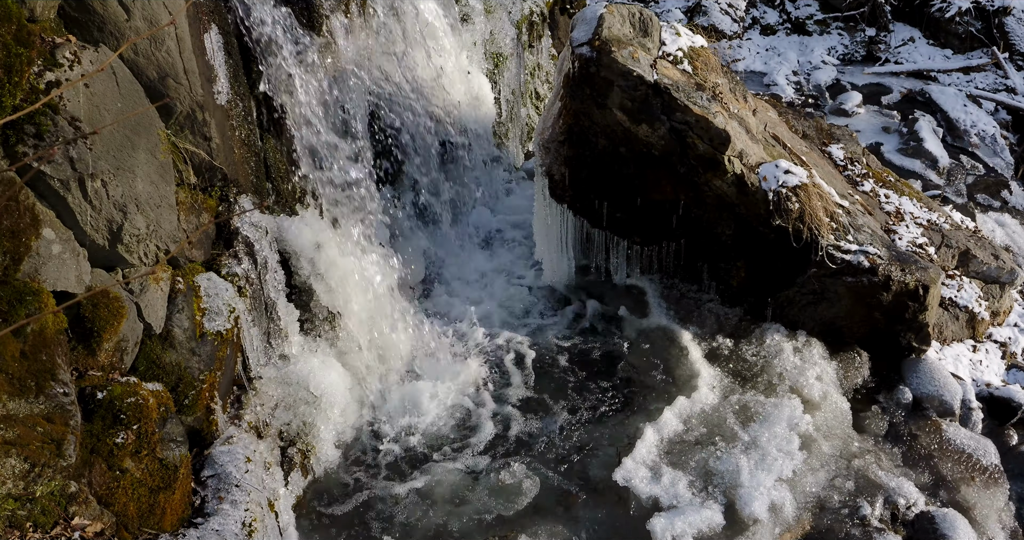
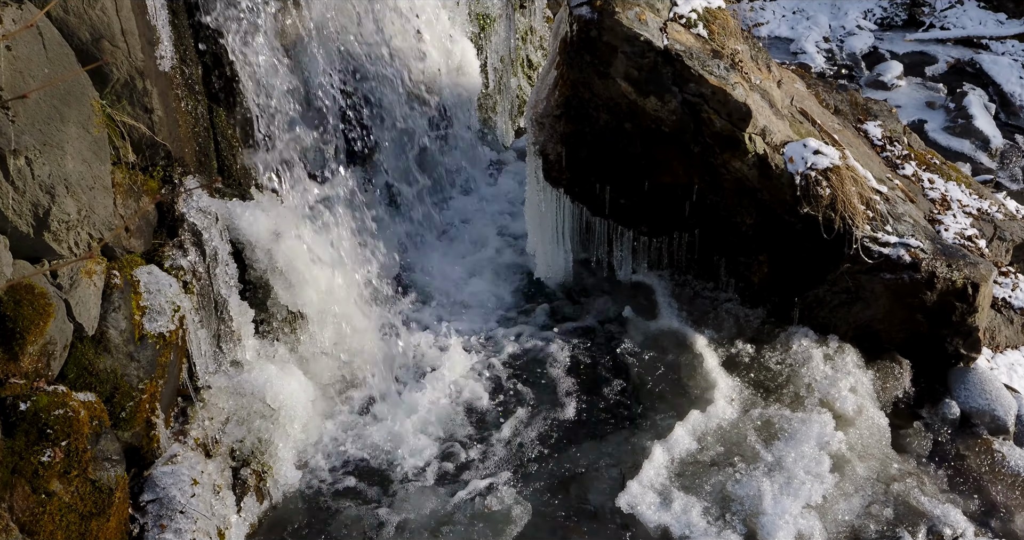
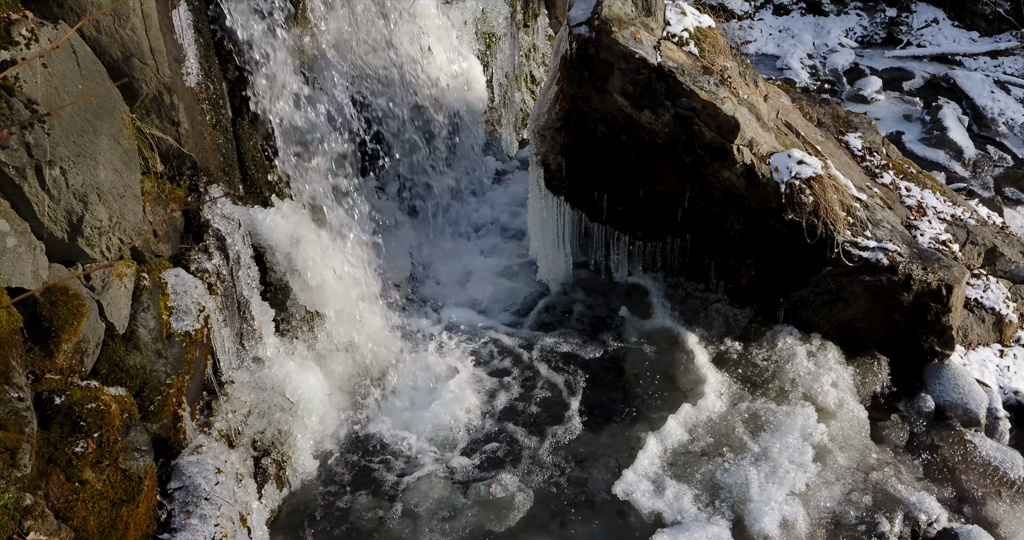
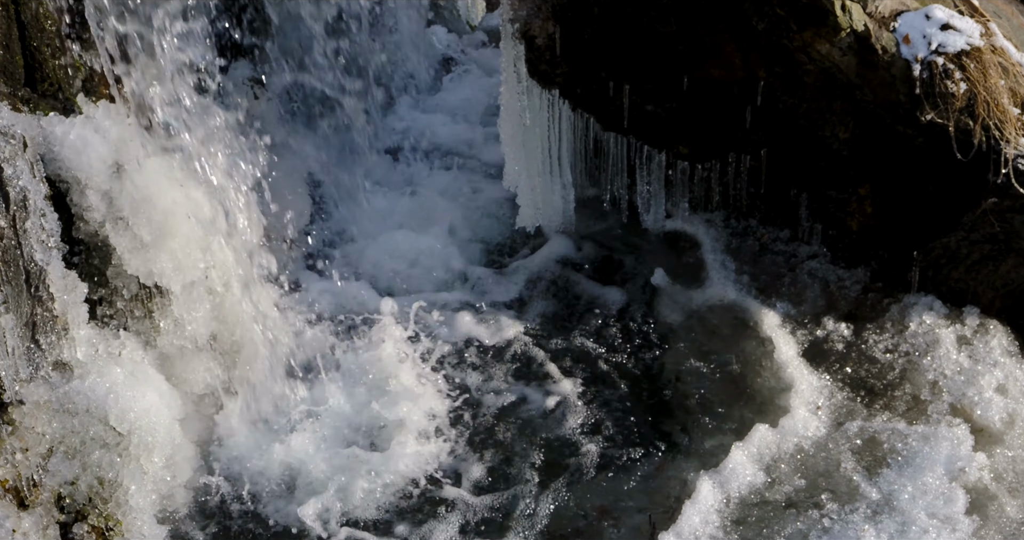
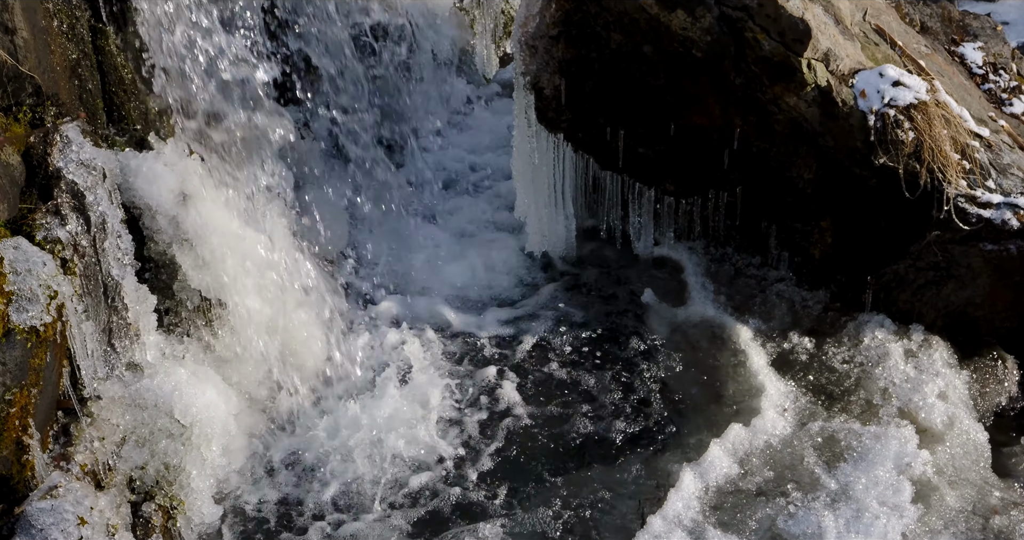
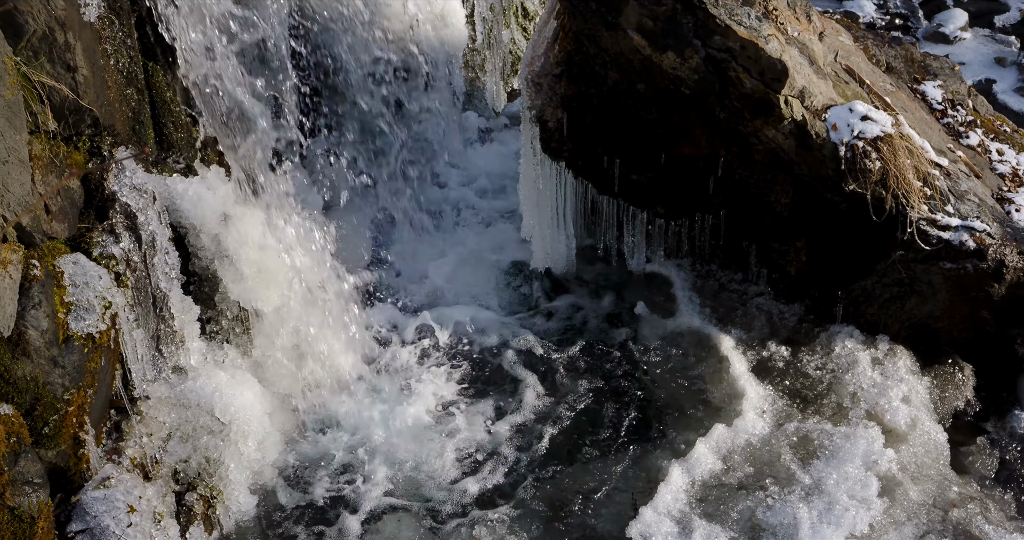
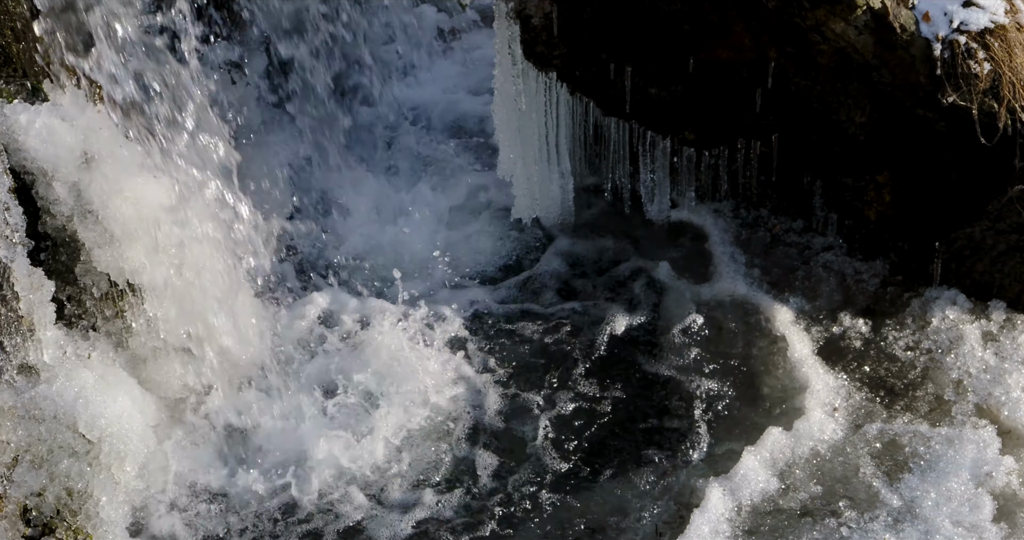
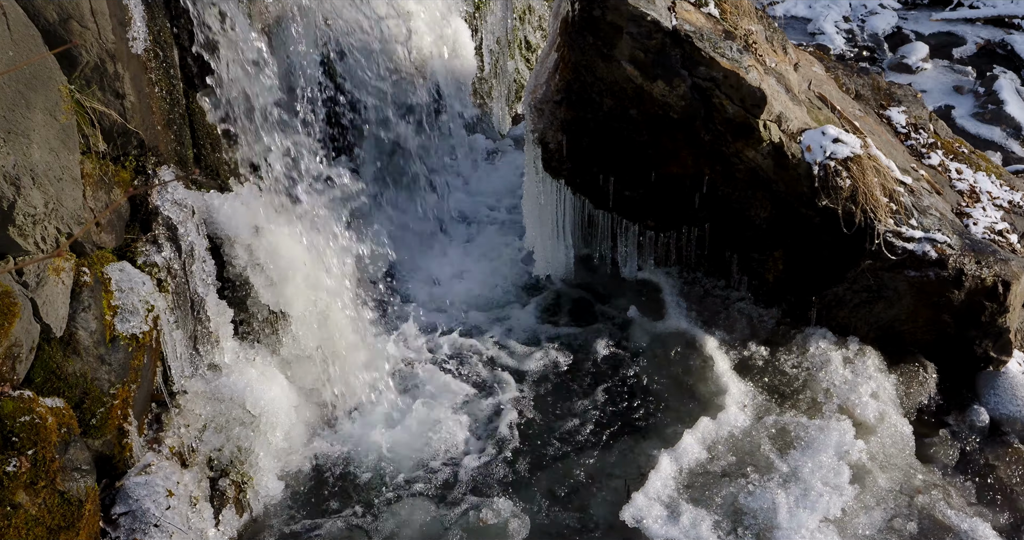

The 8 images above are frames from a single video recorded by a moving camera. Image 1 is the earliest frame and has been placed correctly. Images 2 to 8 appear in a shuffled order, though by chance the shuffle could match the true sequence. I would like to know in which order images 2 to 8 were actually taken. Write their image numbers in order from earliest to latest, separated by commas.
3, 2, 8, 6, 5, 4, 7
